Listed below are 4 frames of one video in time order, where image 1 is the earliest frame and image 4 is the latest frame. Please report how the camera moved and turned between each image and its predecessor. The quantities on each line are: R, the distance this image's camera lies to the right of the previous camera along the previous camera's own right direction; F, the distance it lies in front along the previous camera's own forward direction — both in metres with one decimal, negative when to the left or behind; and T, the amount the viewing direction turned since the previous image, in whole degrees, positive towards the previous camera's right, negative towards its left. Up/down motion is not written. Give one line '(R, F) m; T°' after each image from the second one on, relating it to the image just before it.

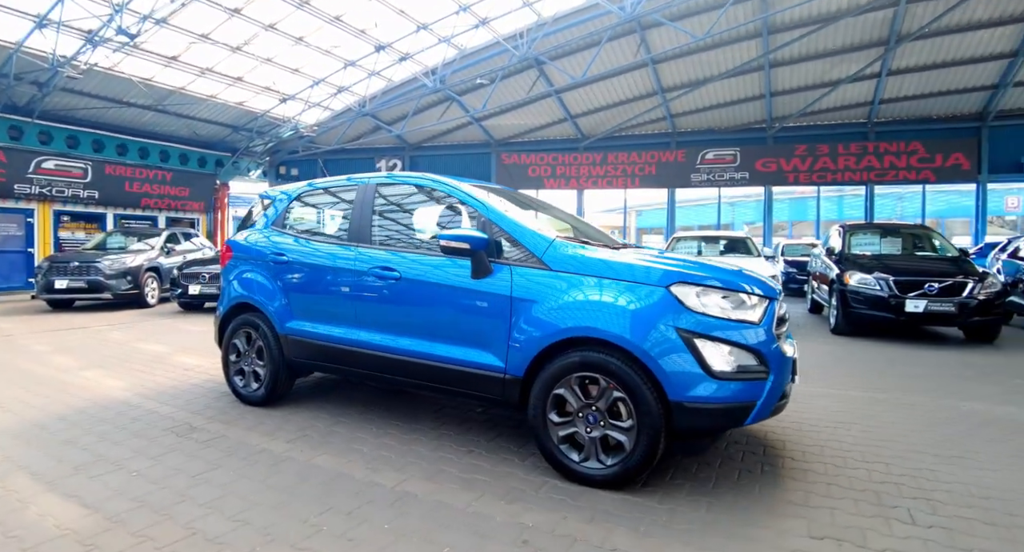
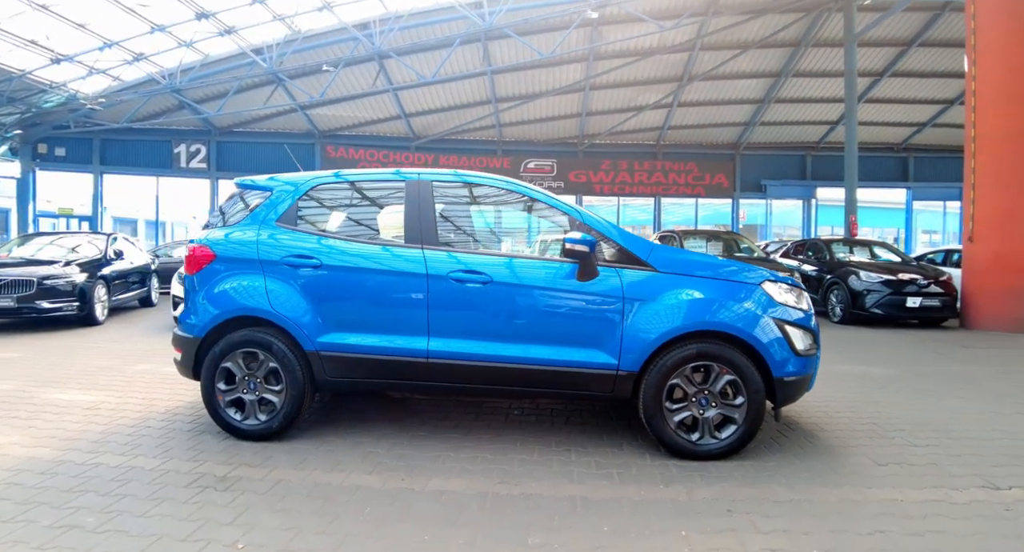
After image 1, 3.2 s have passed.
(-1.9, +0.3) m; +23°
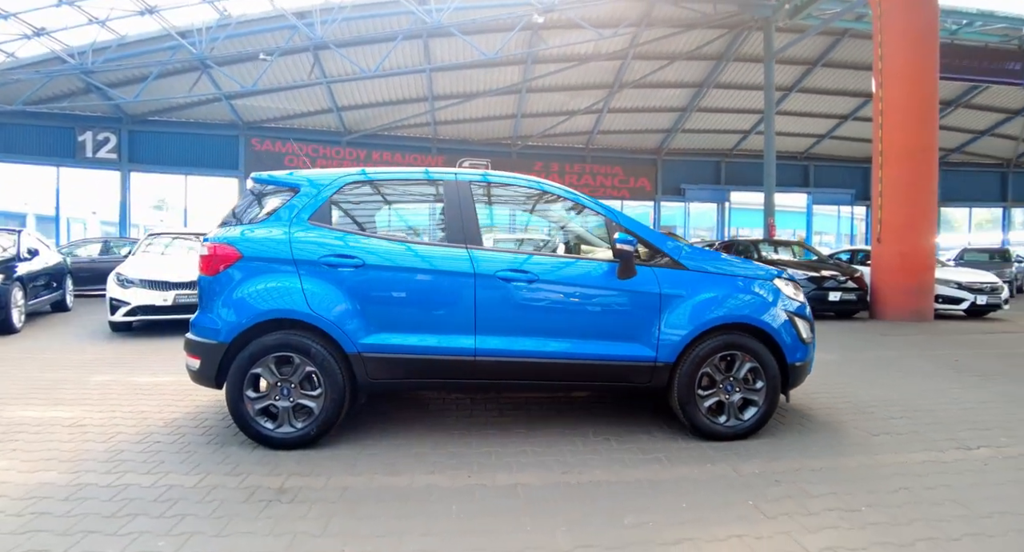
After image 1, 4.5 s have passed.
(-0.9, -0.1) m; +9°
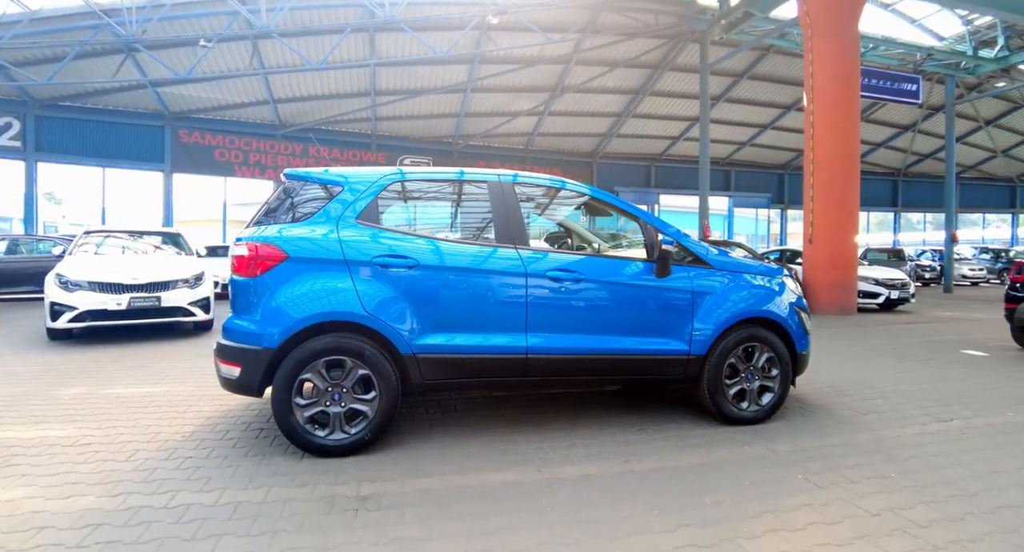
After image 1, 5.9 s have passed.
(-0.9, 0.0) m; +8°
